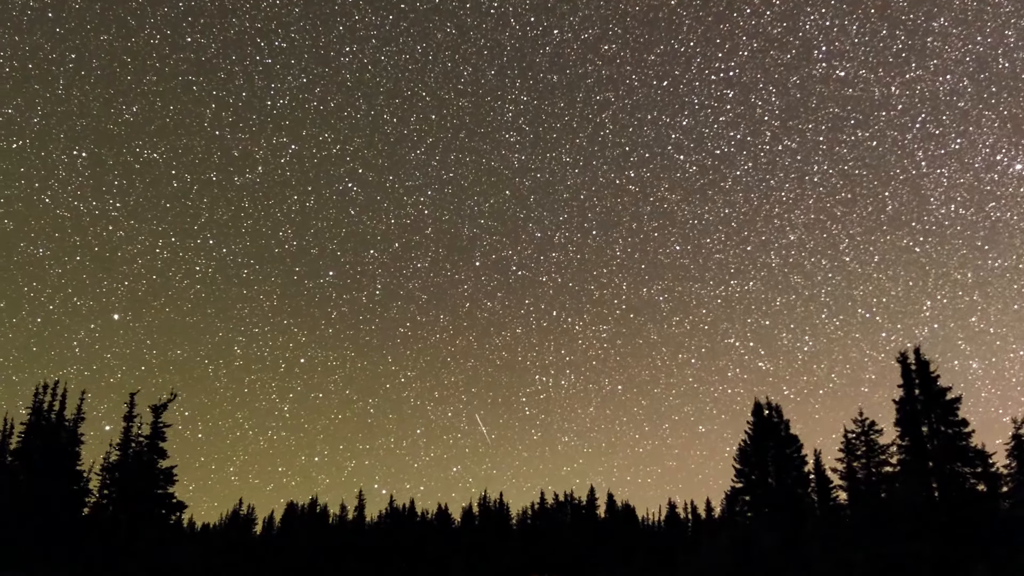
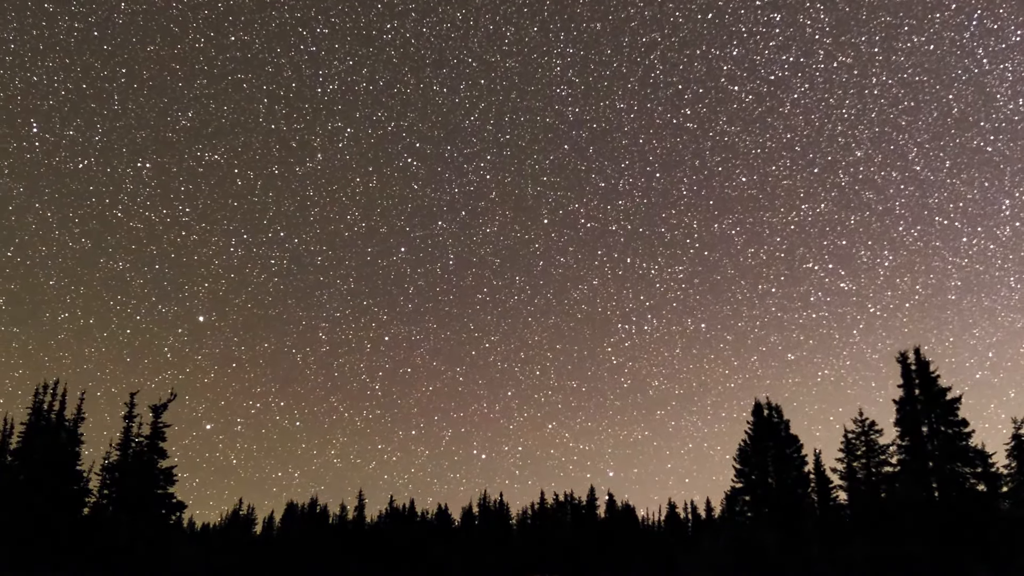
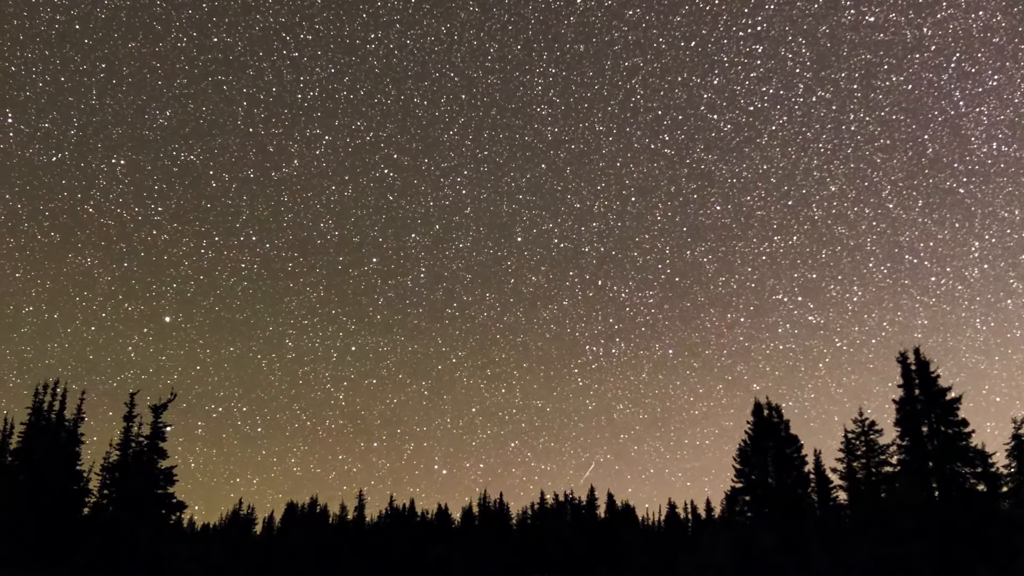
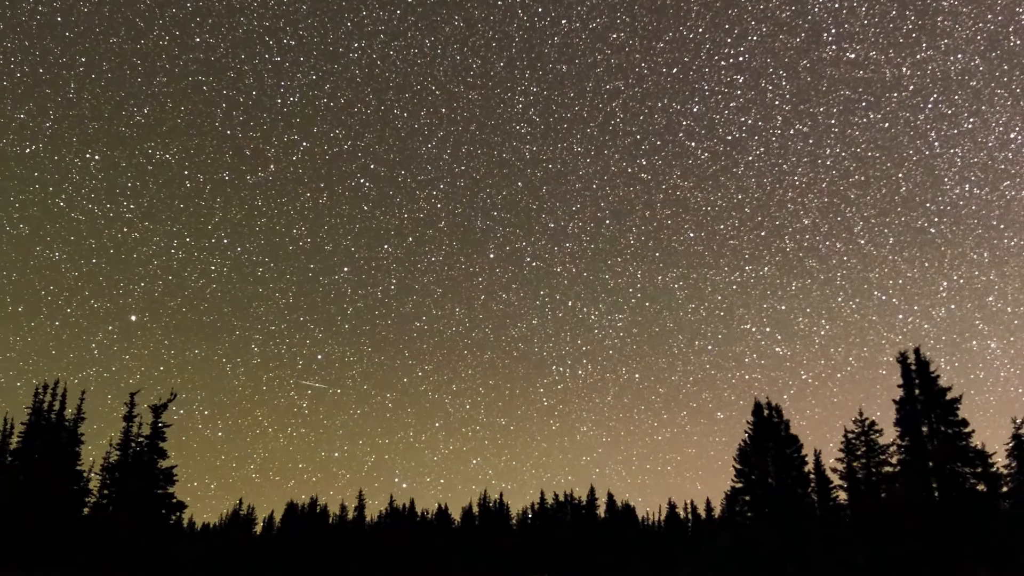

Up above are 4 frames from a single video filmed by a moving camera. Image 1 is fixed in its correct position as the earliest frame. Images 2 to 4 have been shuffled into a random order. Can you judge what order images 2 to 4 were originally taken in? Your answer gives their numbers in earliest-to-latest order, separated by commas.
4, 3, 2
